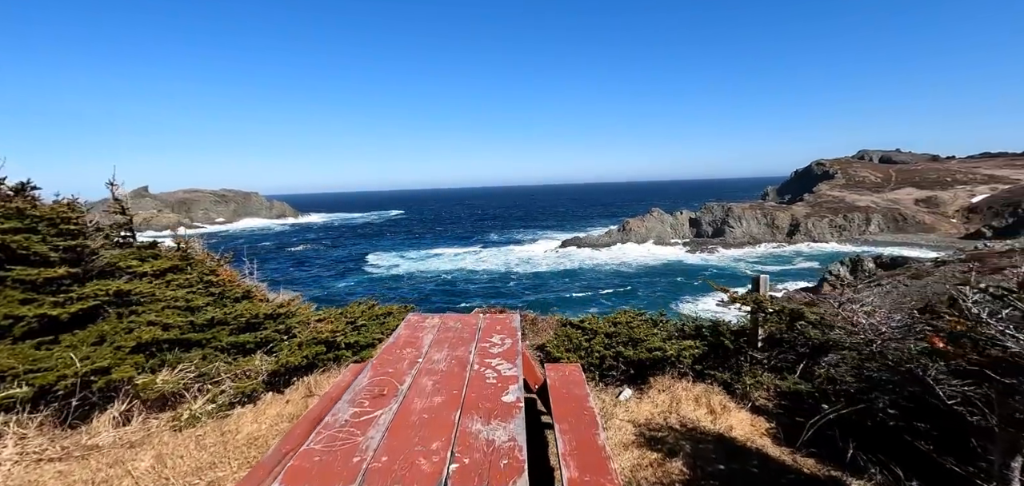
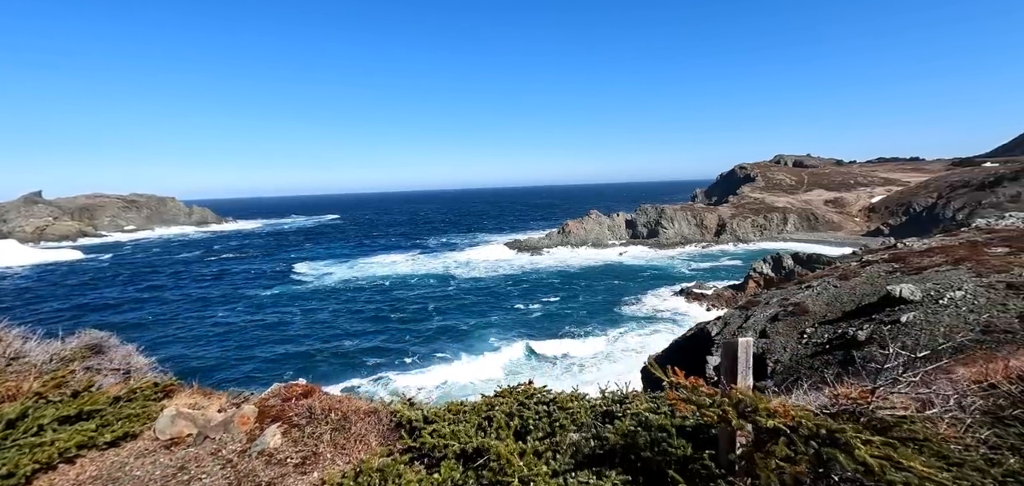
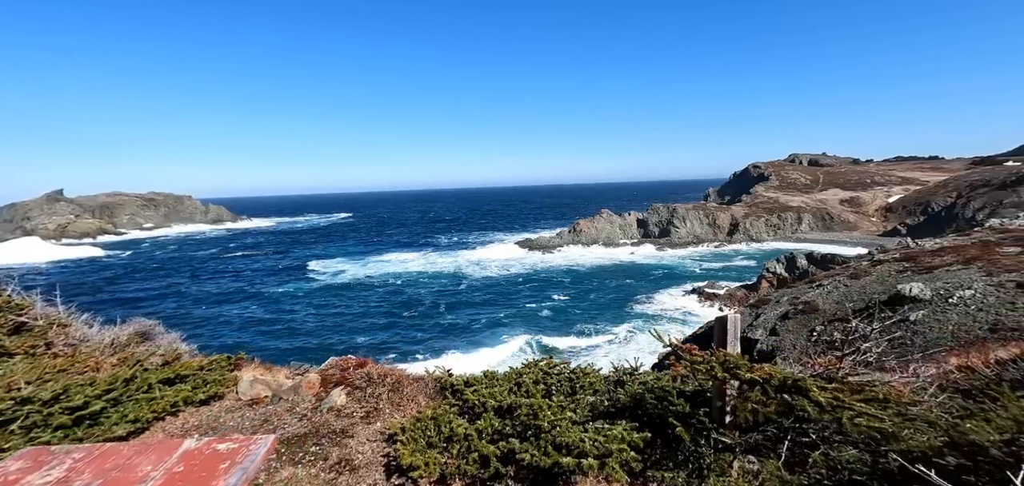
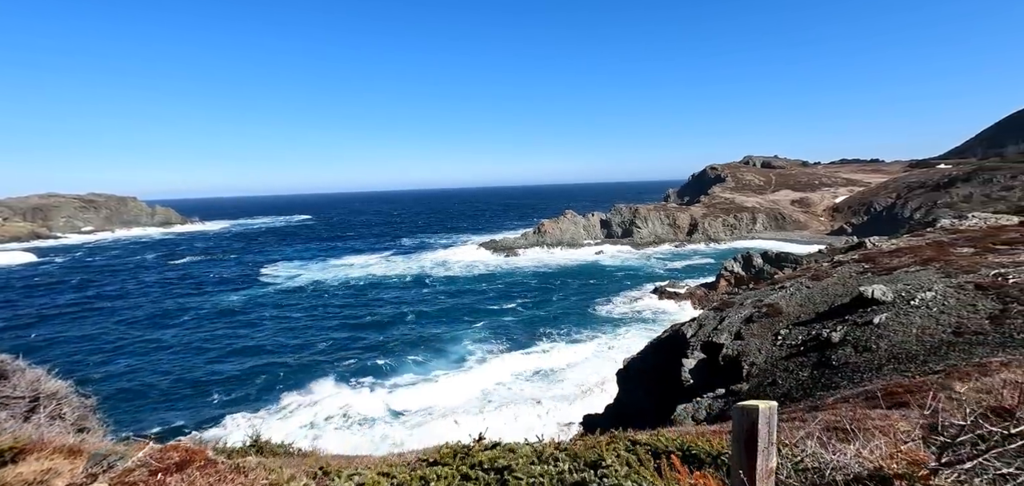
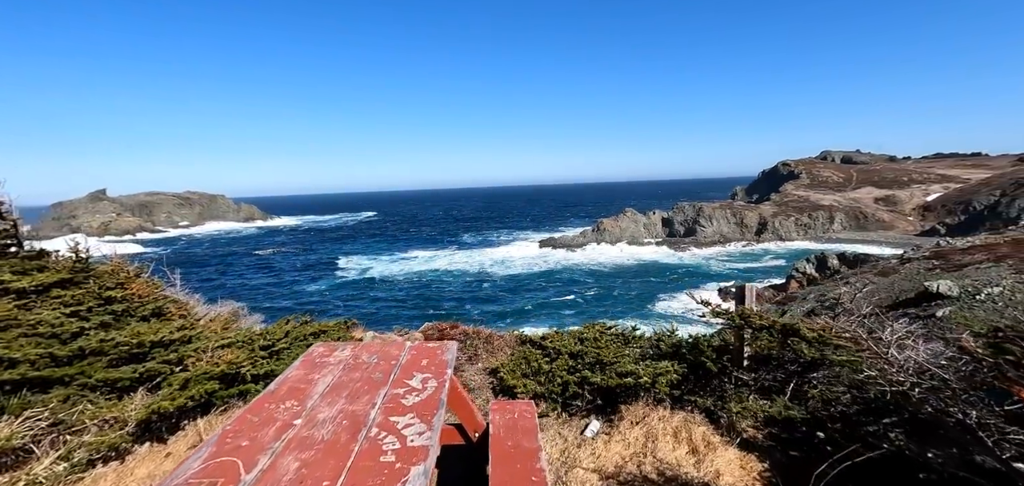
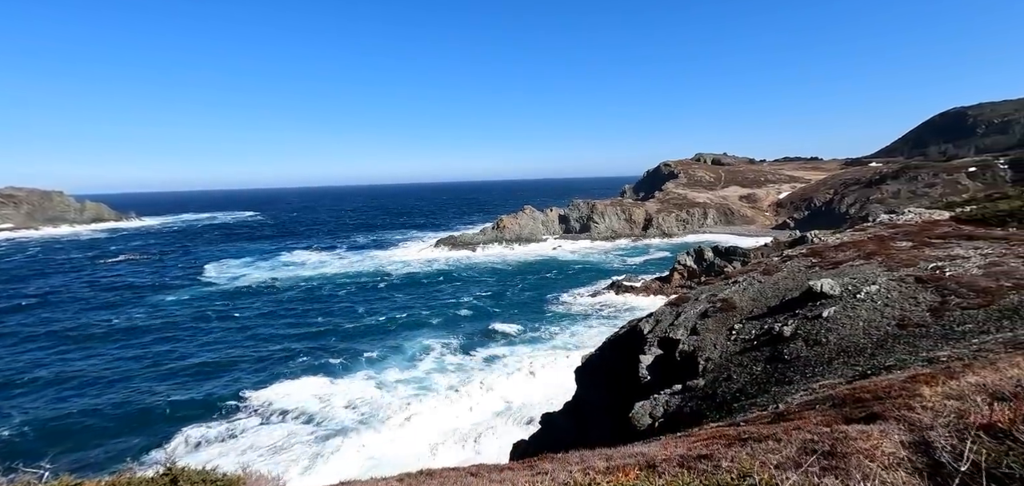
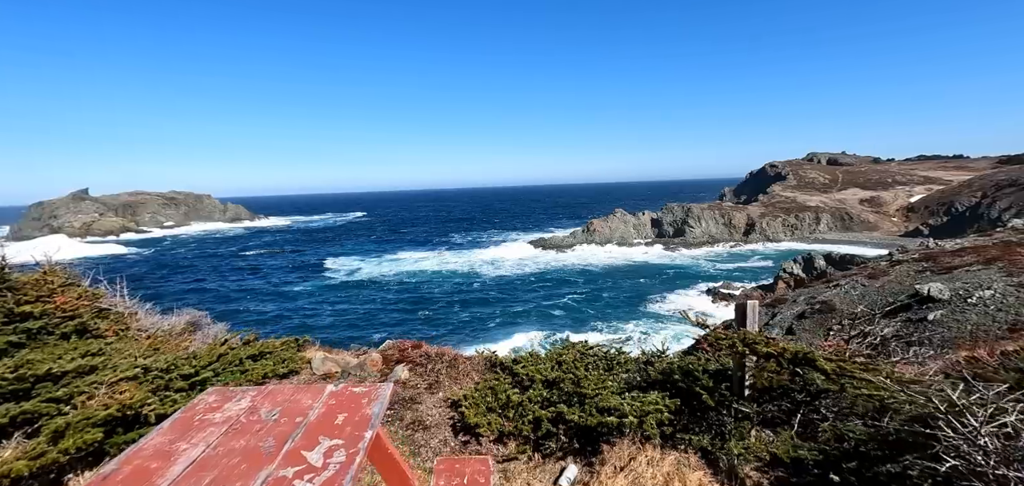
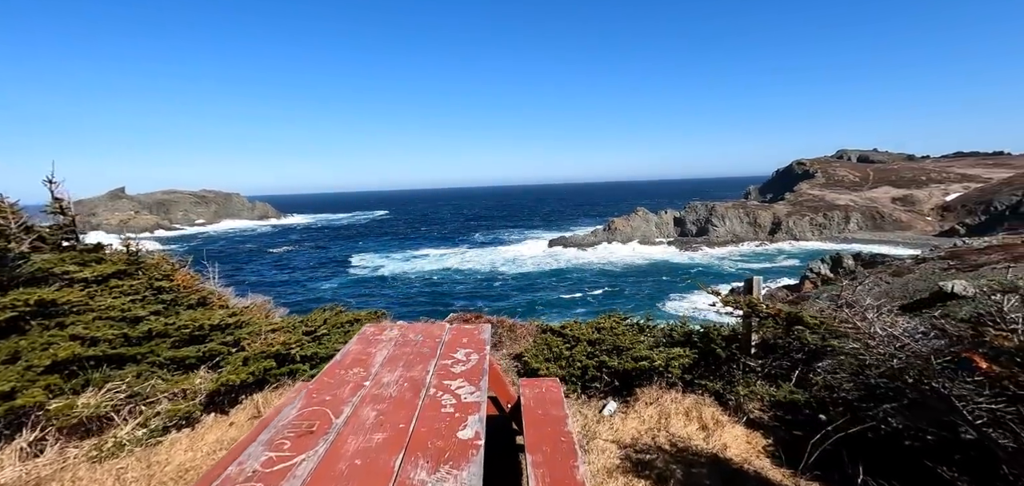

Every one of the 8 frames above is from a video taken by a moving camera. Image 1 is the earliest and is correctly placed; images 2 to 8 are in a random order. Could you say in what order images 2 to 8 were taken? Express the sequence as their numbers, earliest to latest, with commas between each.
8, 5, 7, 3, 2, 4, 6
